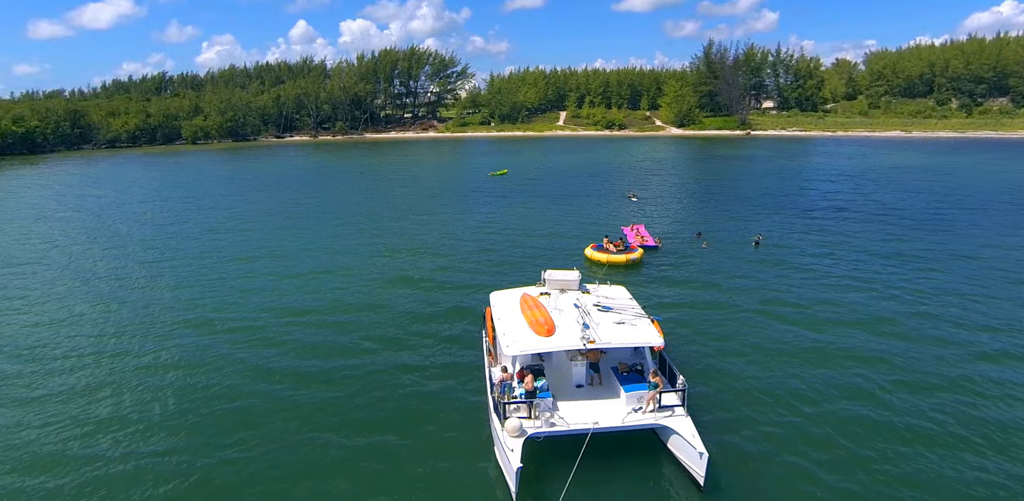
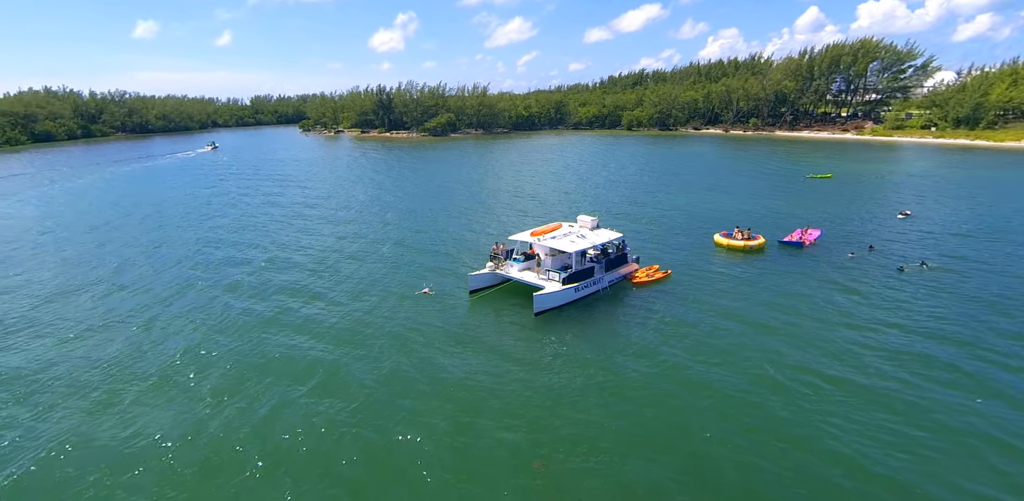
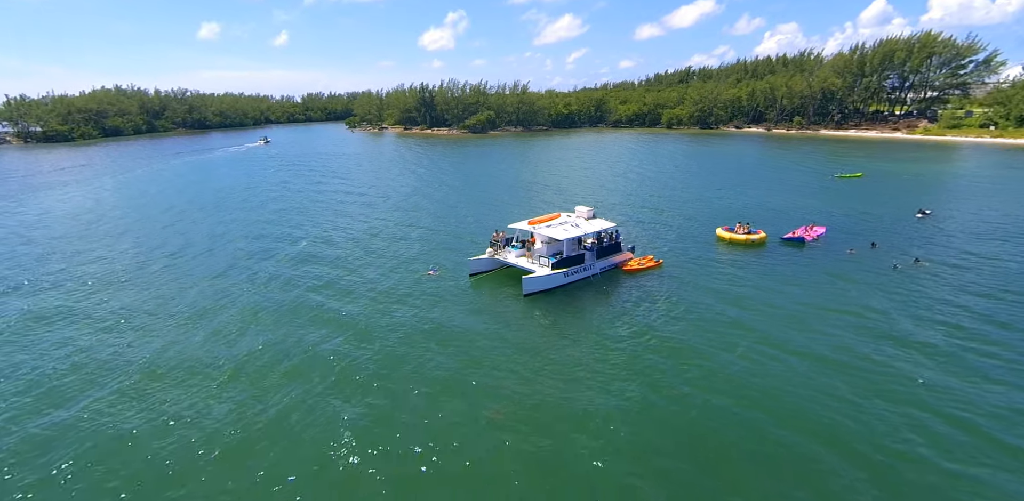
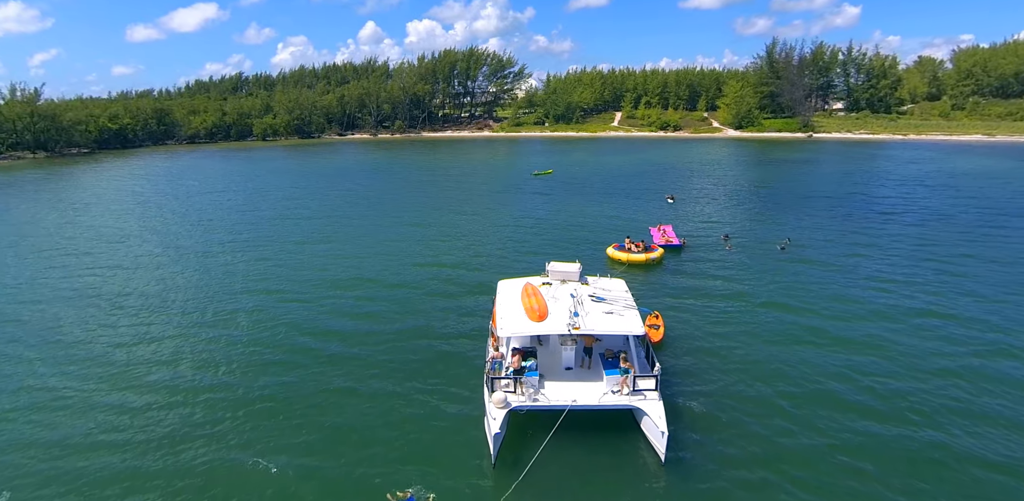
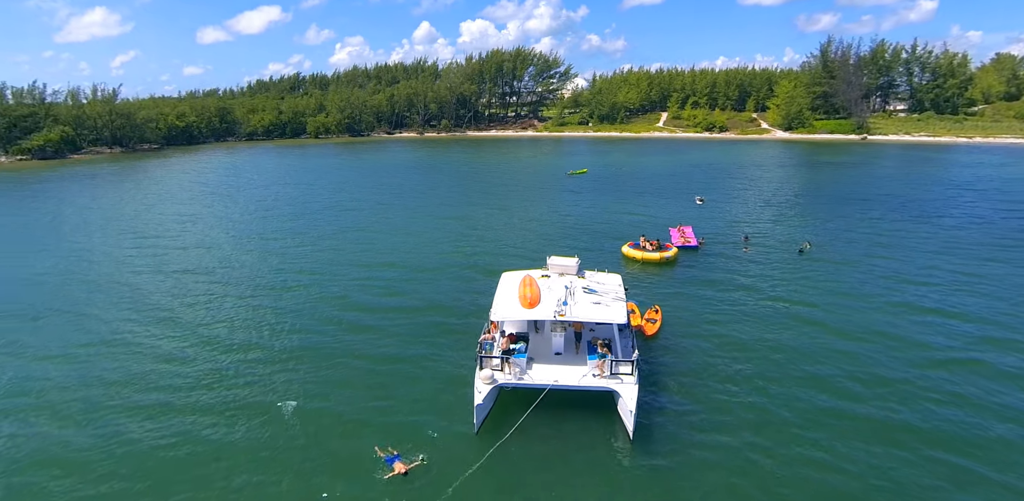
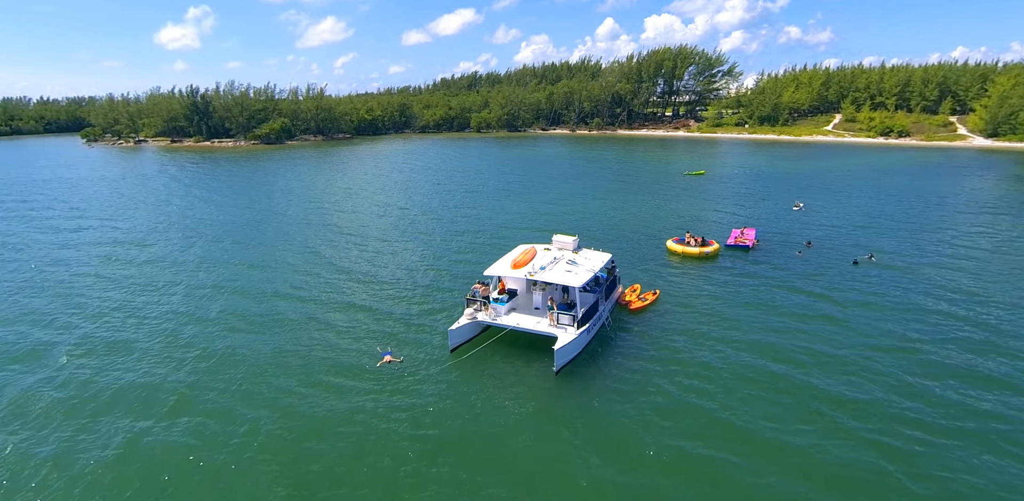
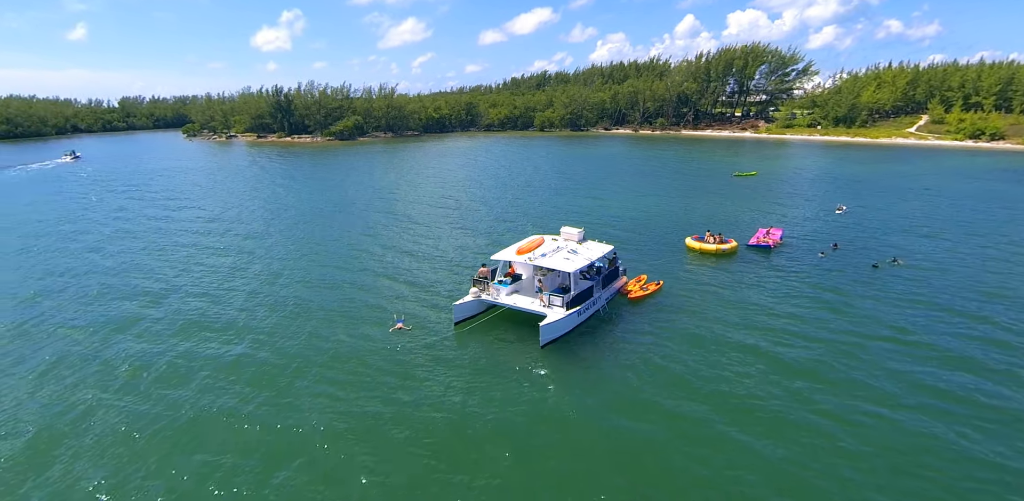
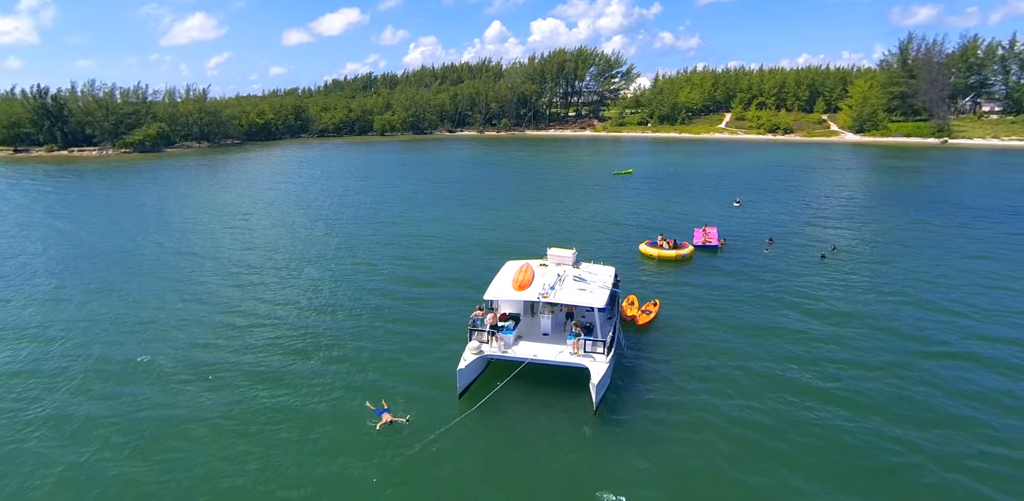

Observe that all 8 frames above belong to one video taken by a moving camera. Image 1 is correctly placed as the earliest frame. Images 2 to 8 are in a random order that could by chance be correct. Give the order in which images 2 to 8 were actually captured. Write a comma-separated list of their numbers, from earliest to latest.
4, 5, 8, 6, 7, 2, 3
